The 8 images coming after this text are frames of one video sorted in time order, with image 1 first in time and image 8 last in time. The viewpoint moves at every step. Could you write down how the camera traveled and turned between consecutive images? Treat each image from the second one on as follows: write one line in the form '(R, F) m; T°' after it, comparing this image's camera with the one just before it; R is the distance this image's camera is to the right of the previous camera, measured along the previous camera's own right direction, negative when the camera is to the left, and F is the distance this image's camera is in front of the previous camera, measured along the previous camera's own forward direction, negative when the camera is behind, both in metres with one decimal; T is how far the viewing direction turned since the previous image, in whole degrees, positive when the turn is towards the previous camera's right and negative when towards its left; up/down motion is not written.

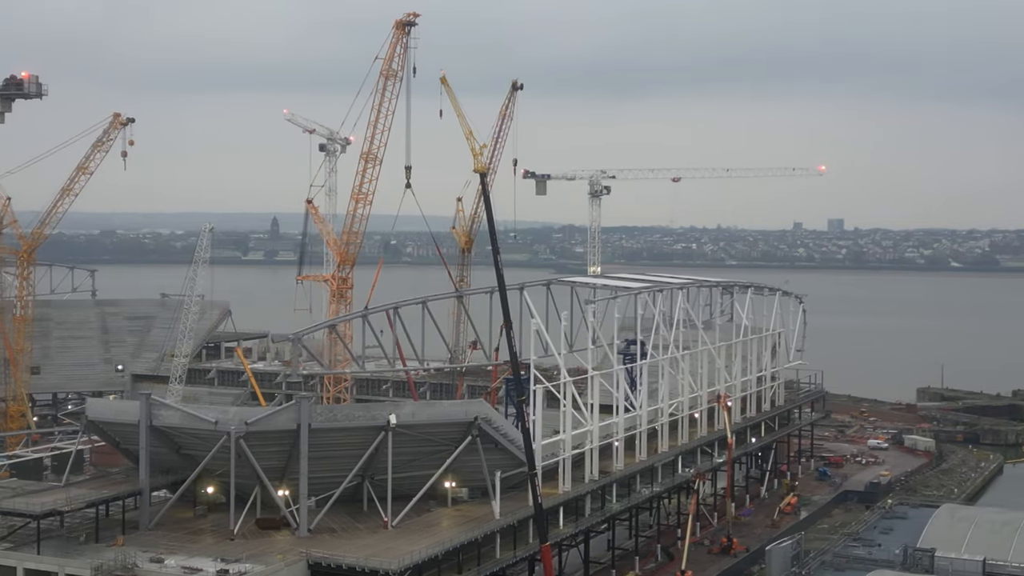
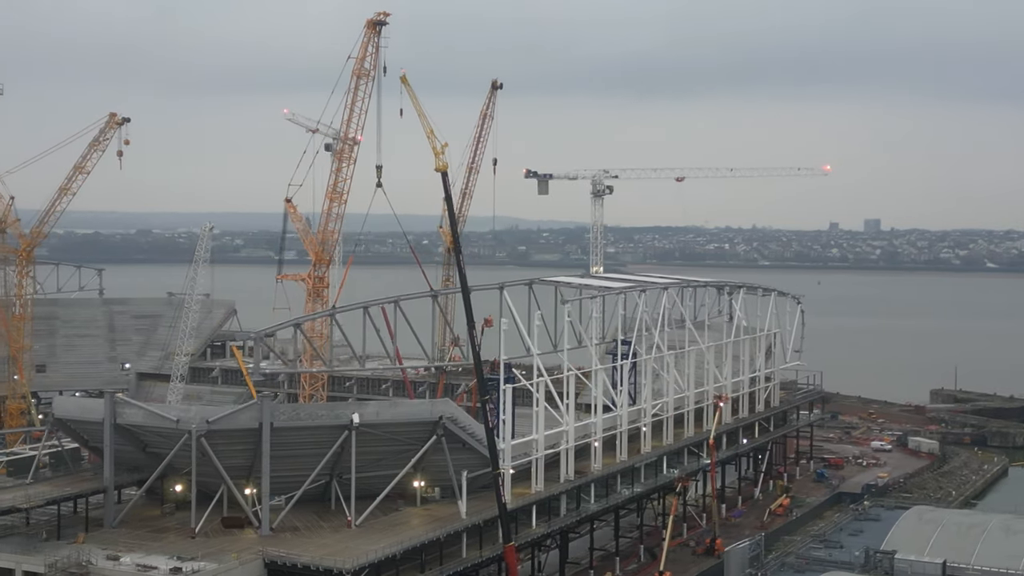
(+1.2, +0.1) m; -1°
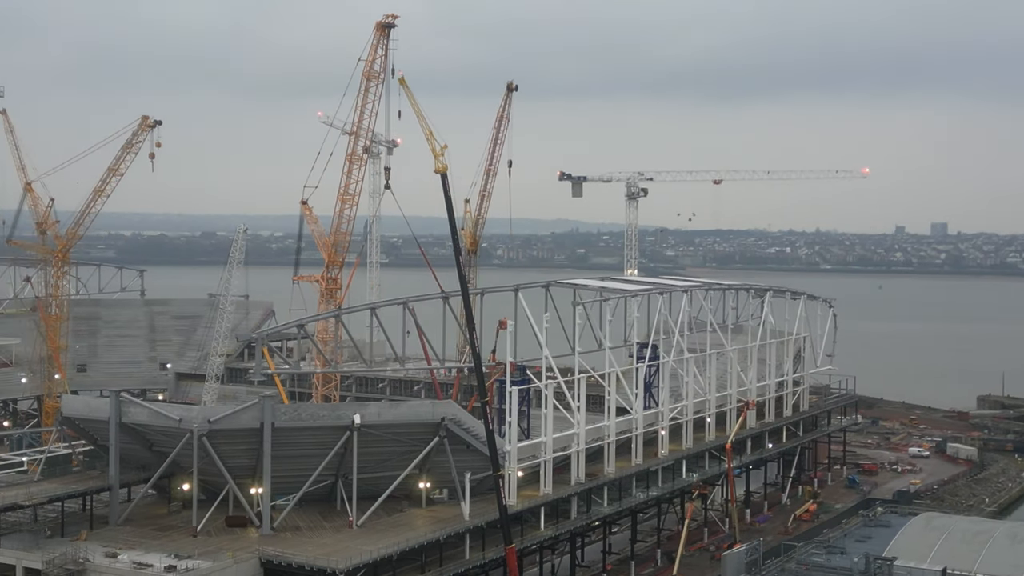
(+1.0, +0.1) m; -2°
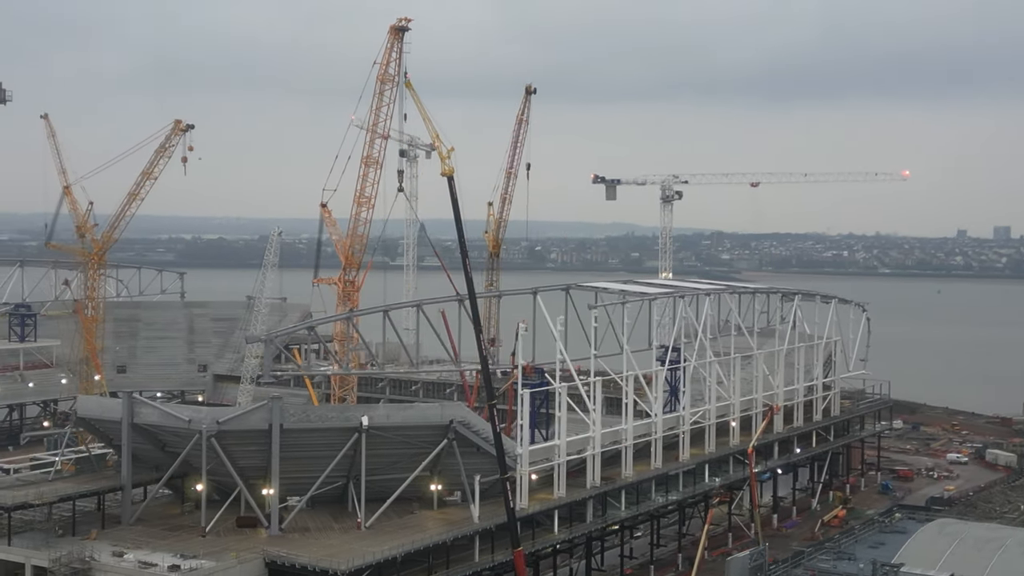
(+0.8, +0.1) m; -2°
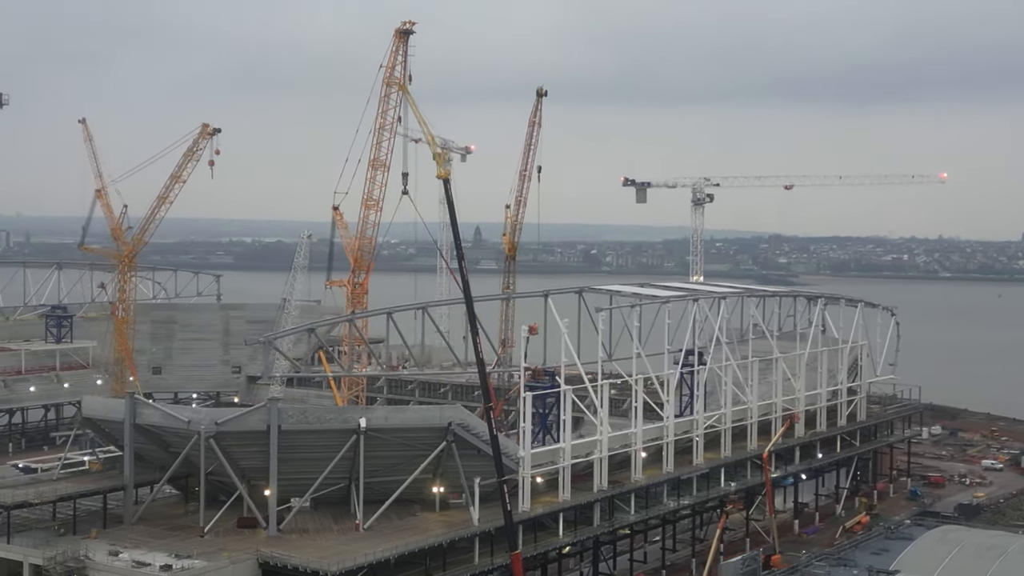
(+1.0, +0.1) m; -2°
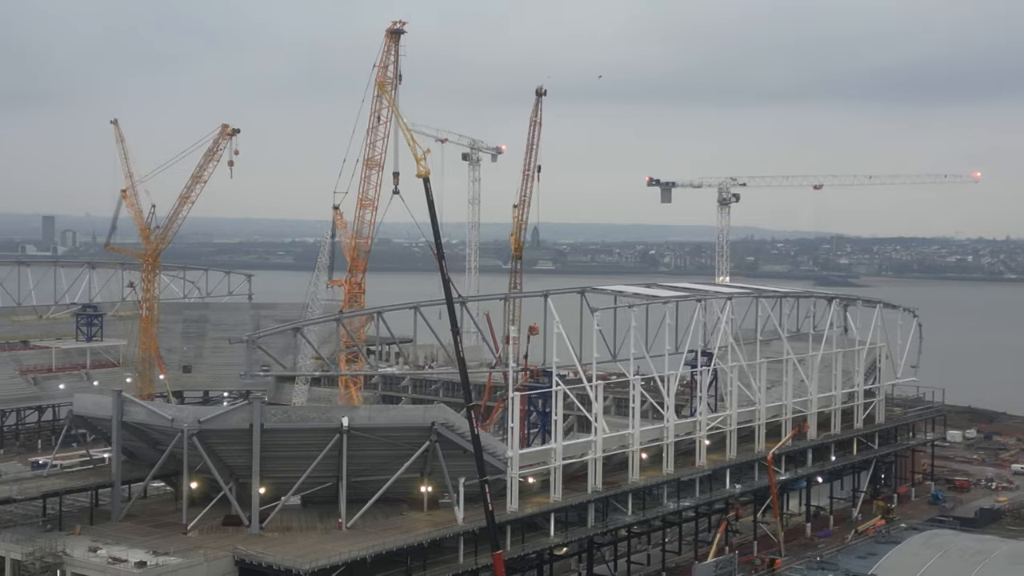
(+1.3, +0.1) m; -2°
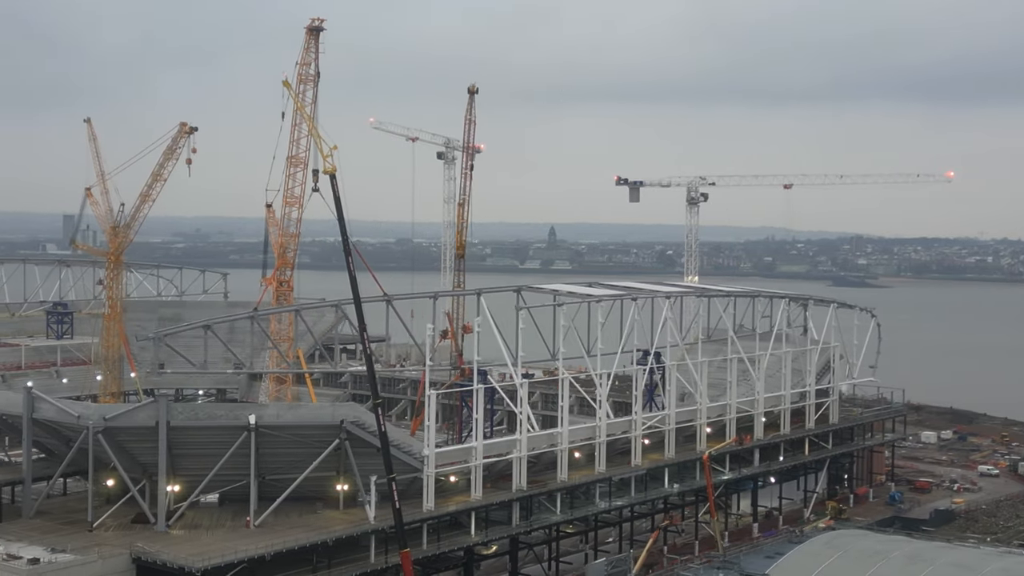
(+1.9, 0.0) m; 0°
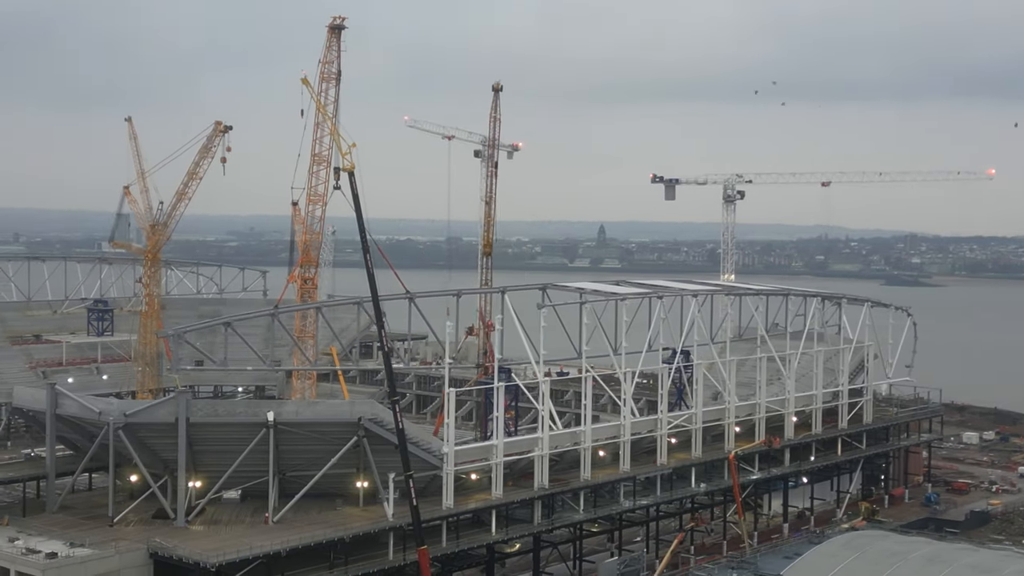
(+0.6, +0.1) m; -2°
